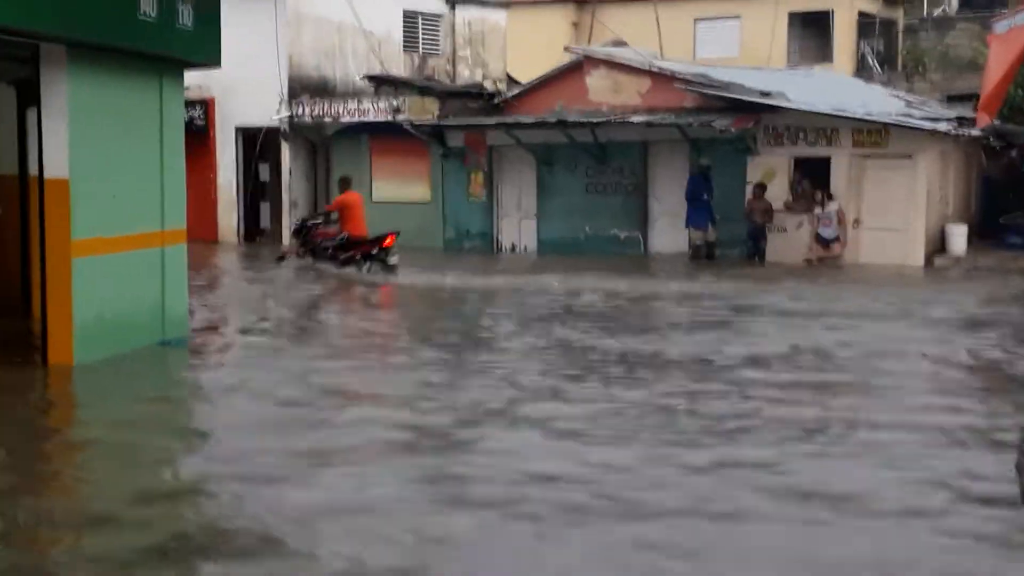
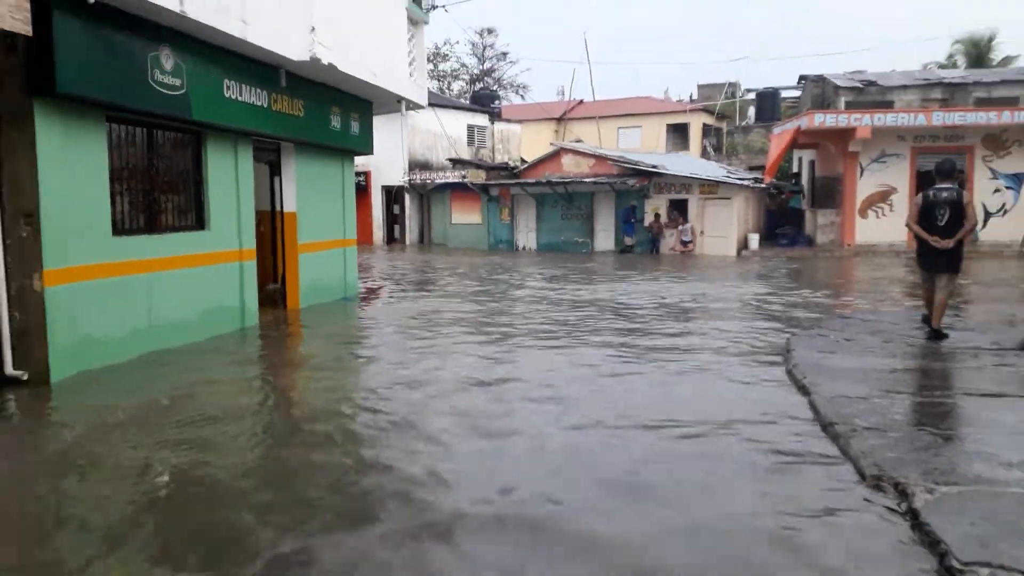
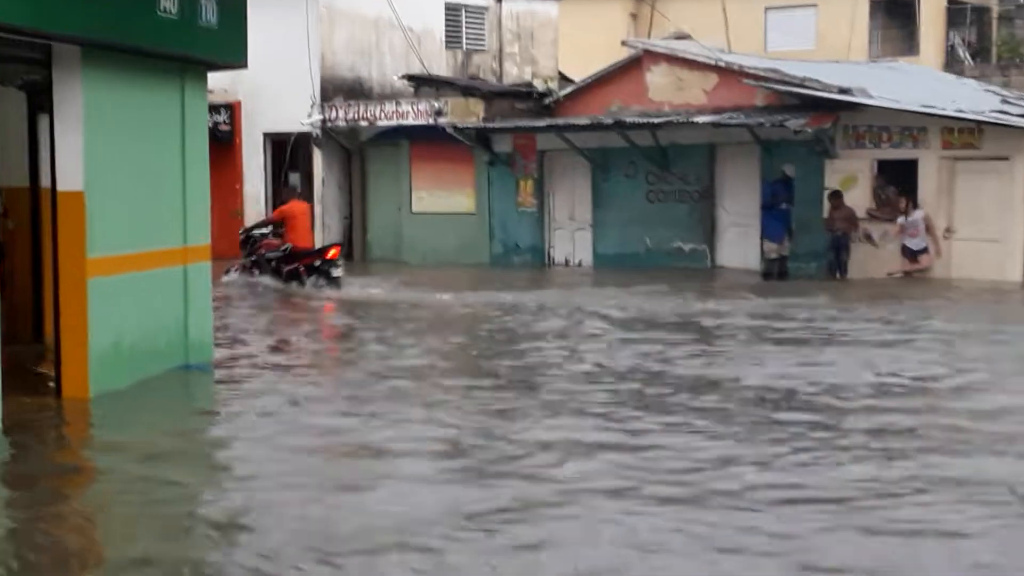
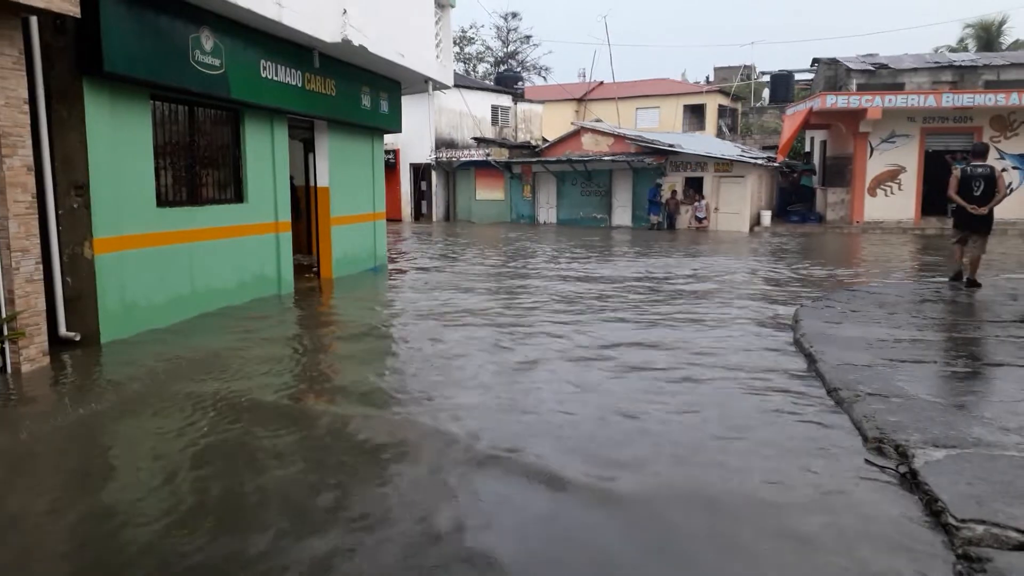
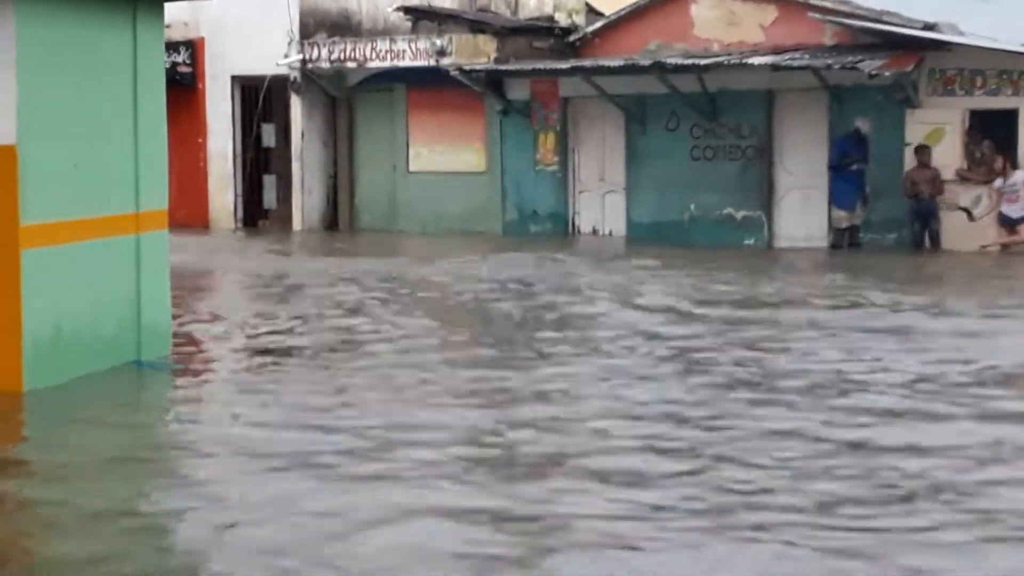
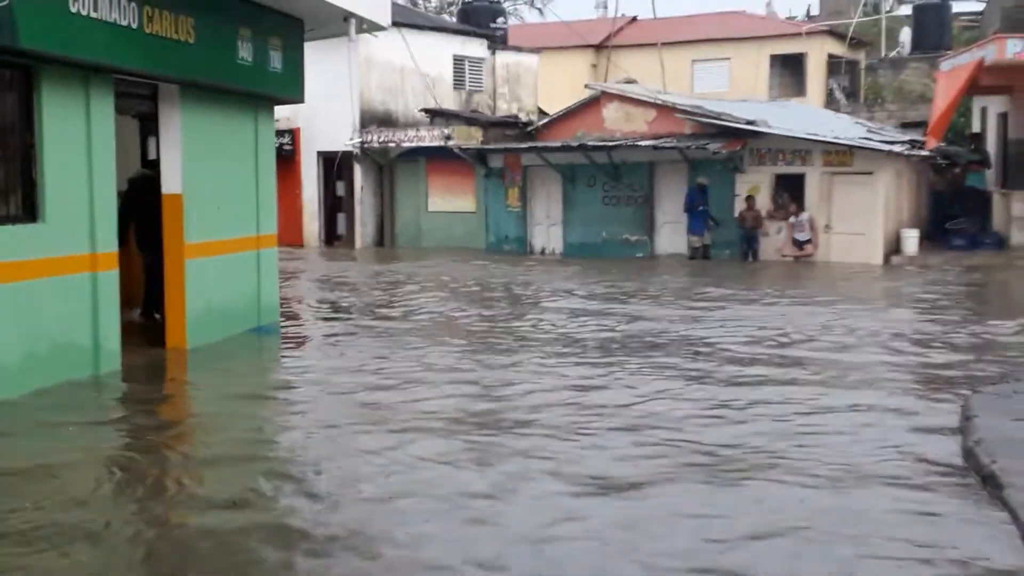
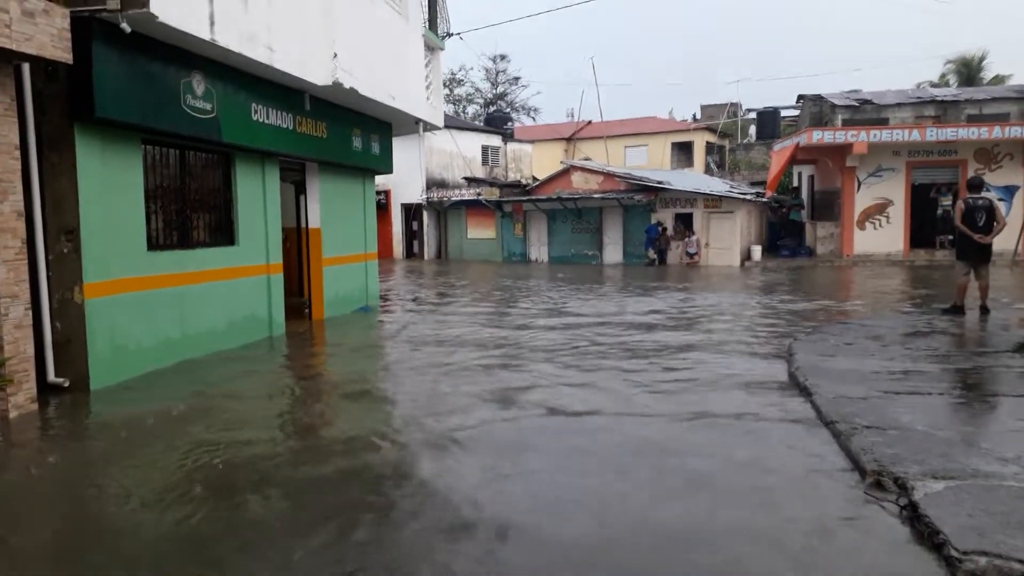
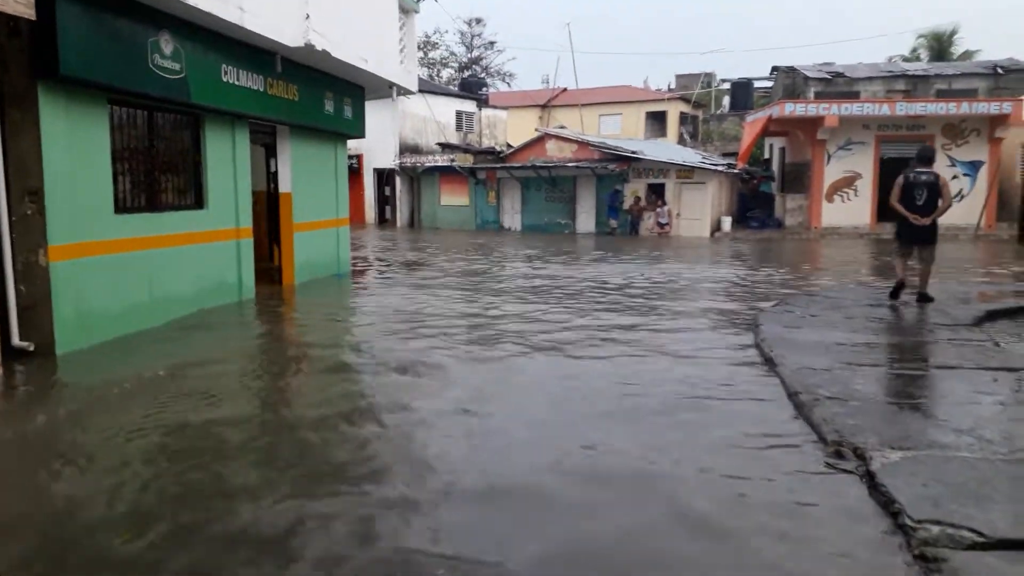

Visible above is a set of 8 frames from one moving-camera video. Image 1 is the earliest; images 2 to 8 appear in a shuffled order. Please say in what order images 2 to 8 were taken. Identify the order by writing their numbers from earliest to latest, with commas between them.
3, 5, 6, 2, 8, 4, 7
